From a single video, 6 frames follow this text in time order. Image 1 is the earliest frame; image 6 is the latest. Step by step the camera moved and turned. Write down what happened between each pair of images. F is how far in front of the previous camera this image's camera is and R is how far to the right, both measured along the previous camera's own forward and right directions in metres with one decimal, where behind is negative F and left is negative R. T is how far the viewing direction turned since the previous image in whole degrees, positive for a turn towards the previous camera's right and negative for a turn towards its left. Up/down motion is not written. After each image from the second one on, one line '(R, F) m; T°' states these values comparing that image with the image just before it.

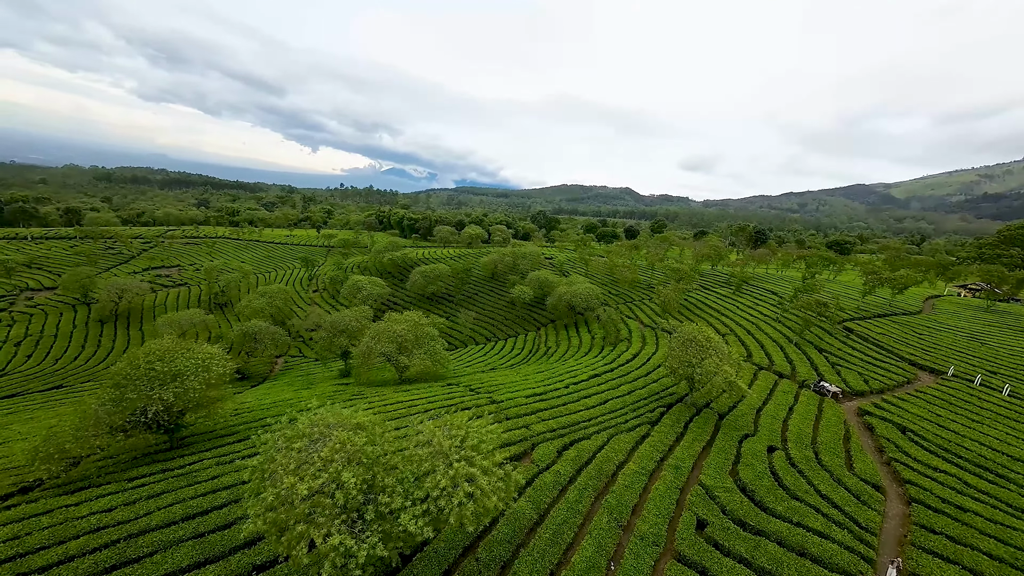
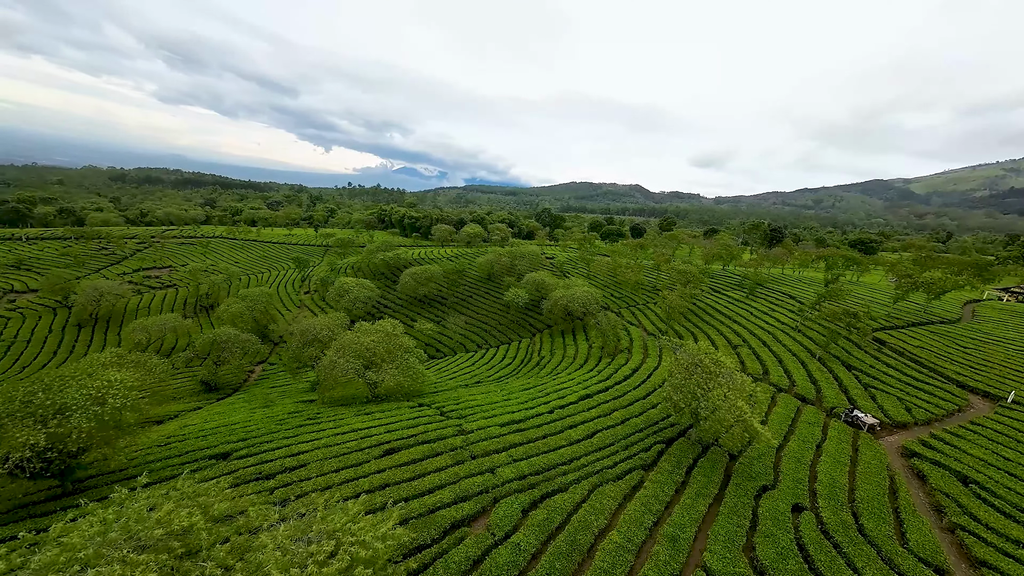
(+2.2, +4.1) m; -1°
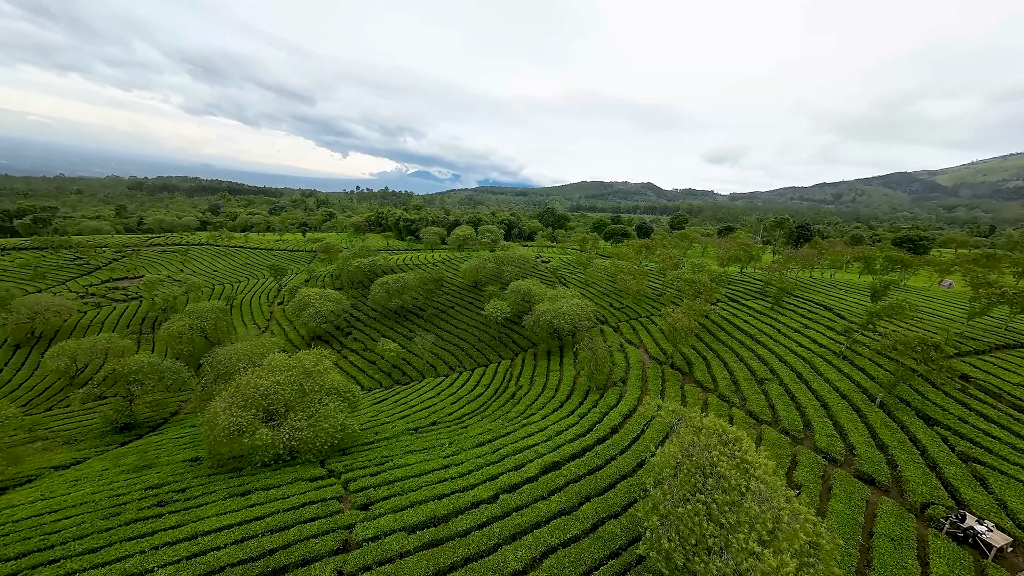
(+4.1, +8.2) m; -2°
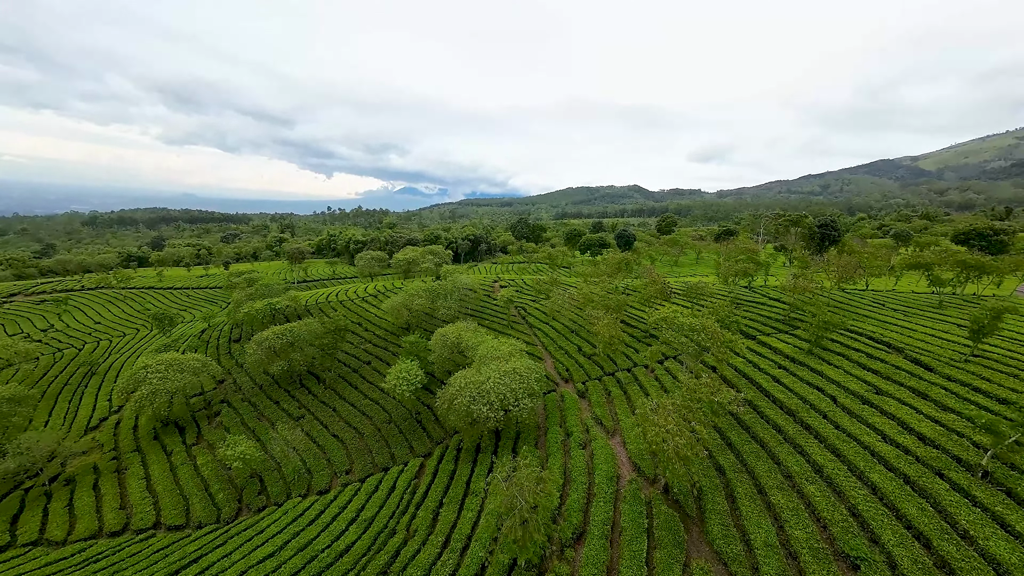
(+7.1, +15.5) m; +1°
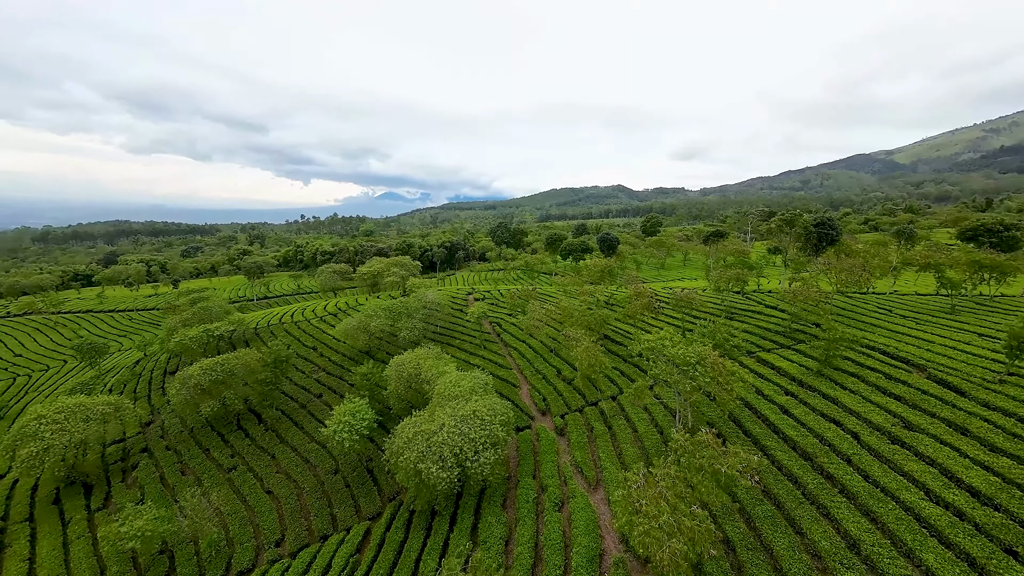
(+2.0, +4.9) m; +2°
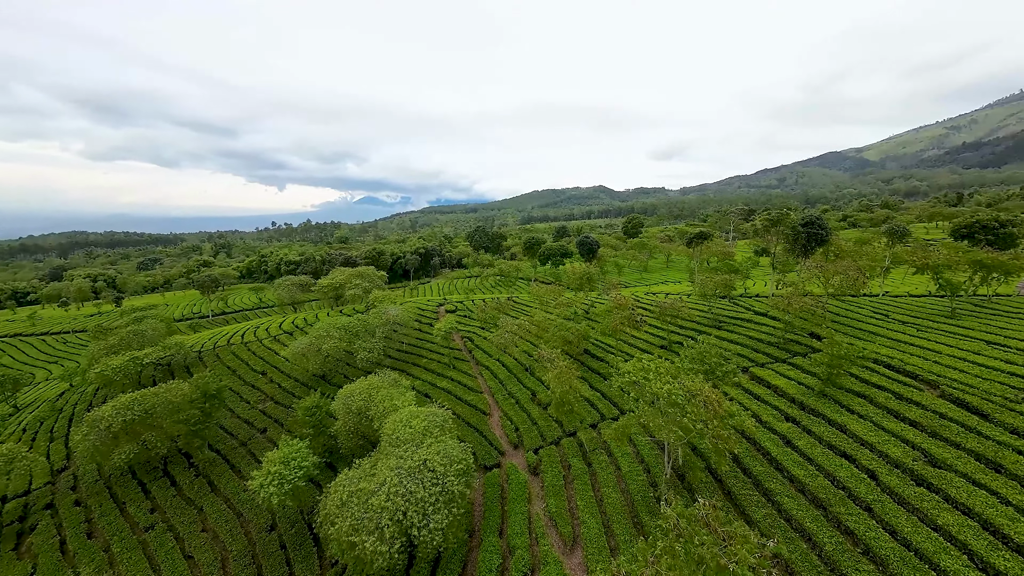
(+1.6, +3.8) m; +2°
